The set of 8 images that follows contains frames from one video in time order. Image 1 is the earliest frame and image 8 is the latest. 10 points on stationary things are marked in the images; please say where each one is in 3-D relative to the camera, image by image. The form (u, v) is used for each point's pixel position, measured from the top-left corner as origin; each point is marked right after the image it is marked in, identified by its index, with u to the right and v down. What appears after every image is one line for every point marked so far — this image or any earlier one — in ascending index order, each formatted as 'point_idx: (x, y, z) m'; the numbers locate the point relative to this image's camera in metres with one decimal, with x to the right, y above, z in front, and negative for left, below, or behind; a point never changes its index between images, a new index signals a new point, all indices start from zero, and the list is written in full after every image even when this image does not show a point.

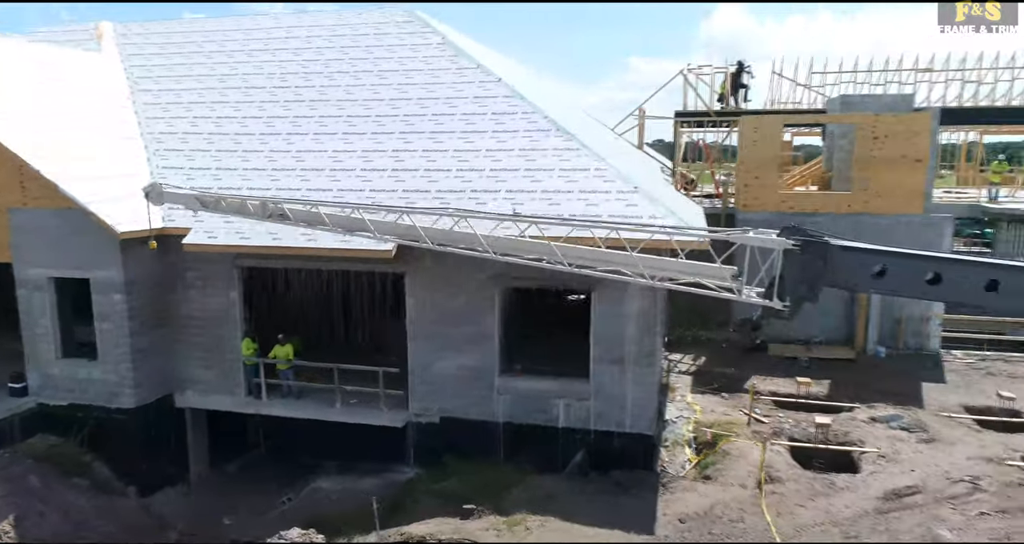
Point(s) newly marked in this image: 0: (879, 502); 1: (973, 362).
0: (+3.4, -2.1, +6.6) m
1: (+7.0, -1.3, +10.8) m
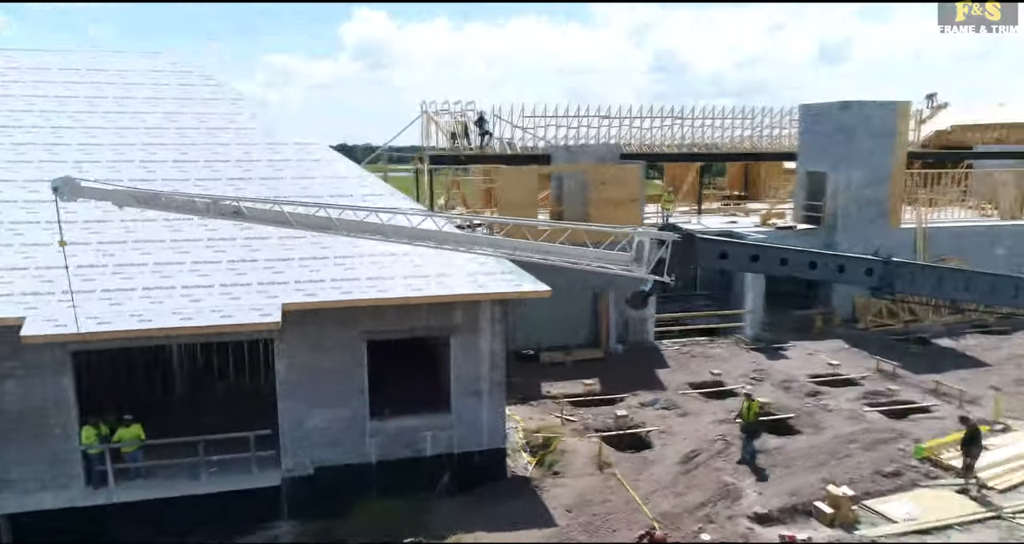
0: (+2.2, -2.5, +9.3) m
1: (+3.4, -1.5, +14.7) m
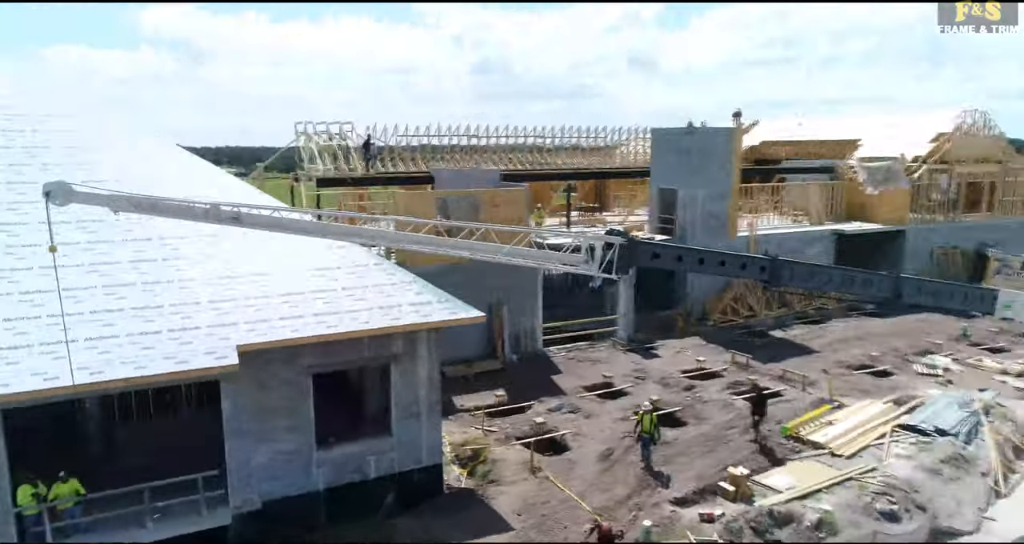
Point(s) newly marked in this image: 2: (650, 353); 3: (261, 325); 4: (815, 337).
0: (+1.3, -2.8, +10.6) m
1: (+1.2, -1.8, +16.1) m
2: (+3.1, -1.8, +16.3) m
3: (-3.0, -0.6, +8.7) m
4: (+7.6, -1.6, +17.9) m
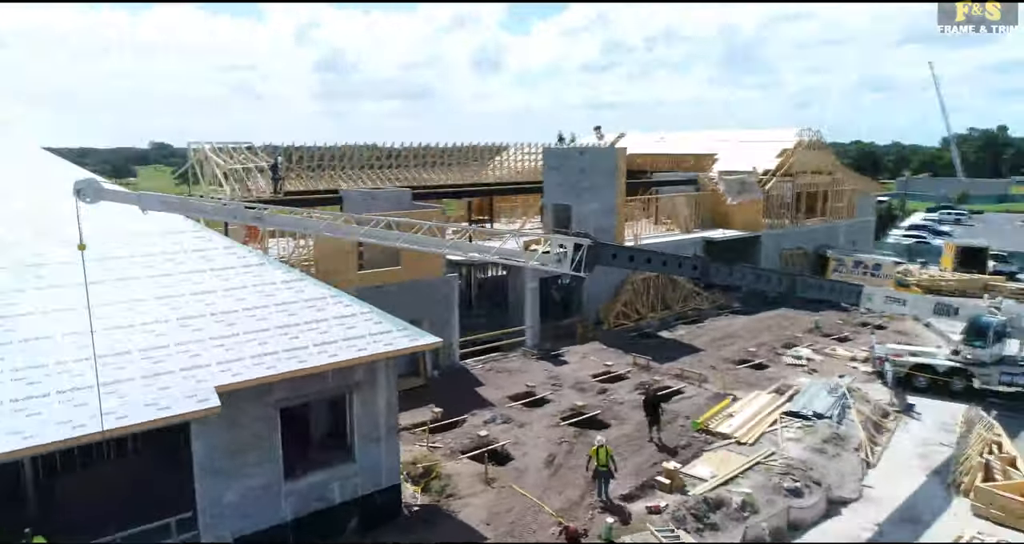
0: (+0.6, -3.2, +11.6) m
1: (-0.7, -2.2, +16.9) m
2: (+1.1, -2.1, +17.5) m
3: (-3.4, -1.1, +8.8) m
4: (+5.2, -1.8, +20.0) m
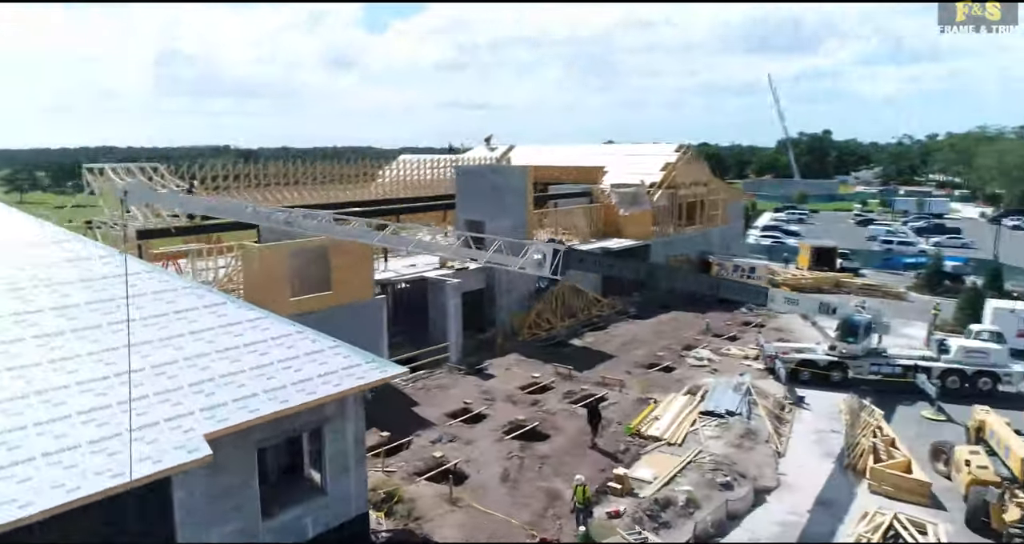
0: (-0.1, -3.6, +12.2) m
1: (-2.4, -2.7, +17.2) m
2: (-0.7, -2.6, +18.1) m
3: (-3.5, -1.7, +8.7) m
4: (+2.8, -2.1, +21.3) m
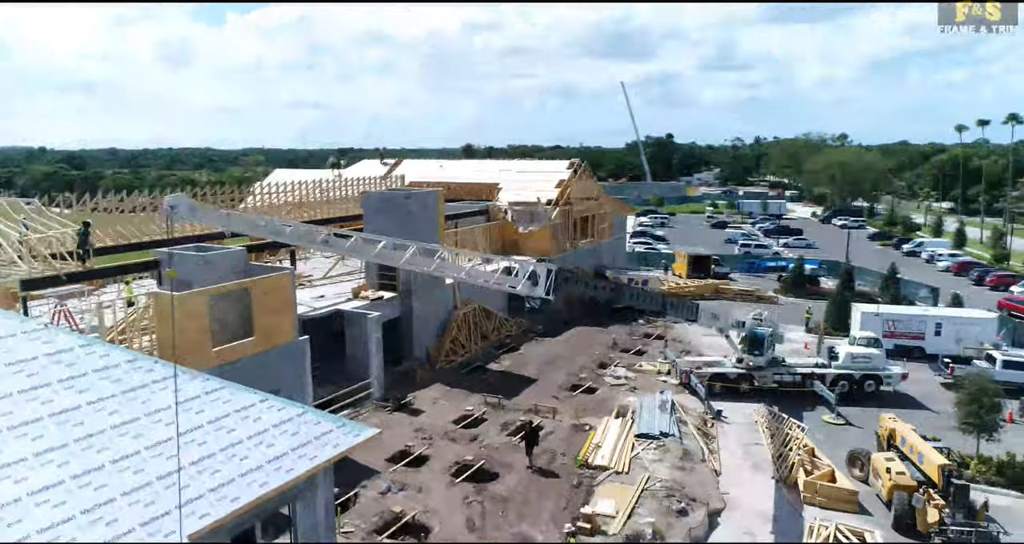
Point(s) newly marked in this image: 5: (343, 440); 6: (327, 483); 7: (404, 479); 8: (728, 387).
0: (-0.6, -4.3, +11.9) m
1: (-3.9, -3.5, +16.4) m
2: (-2.4, -3.4, +17.6) m
3: (-3.4, -2.5, +7.8) m
4: (+0.4, -2.7, +21.4) m
5: (-2.3, -2.3, +9.6) m
6: (-2.6, -3.0, +10.1) m
7: (-2.1, -4.0, +13.9) m
8: (+5.8, -3.1, +19.4) m
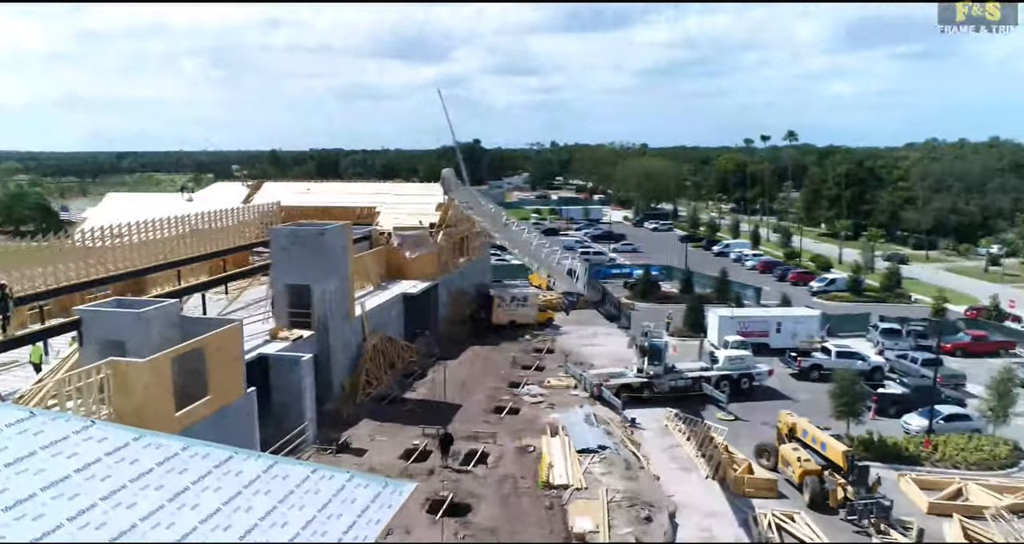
0: (-0.5, -5.2, +12.6) m
1: (-4.9, -4.5, +16.0) m
2: (-3.8, -4.3, +17.6) m
3: (-2.2, -3.5, +7.9) m
4: (-2.2, -3.6, +22.0) m
5: (-1.6, -3.2, +9.9) m
6: (-2.0, -3.9, +10.3) m
7: (-2.5, -4.9, +14.1) m
8: (+3.6, -3.7, +21.5) m
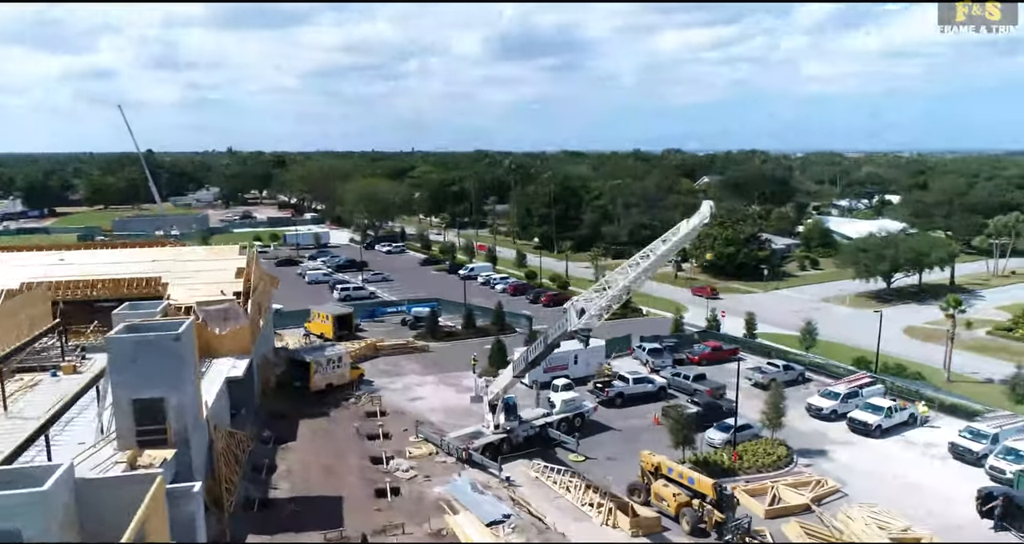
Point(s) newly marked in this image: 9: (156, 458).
0: (-0.5, -7.4, +13.1) m
1: (-5.9, -7.1, +14.4) m
2: (-5.6, -6.9, +16.2) m
3: (-0.1, -5.7, +8.1) m
4: (-6.1, -6.1, +20.9) m
5: (-0.4, -5.4, +10.2) m
6: (-0.9, -6.2, +10.4) m
7: (-2.9, -7.3, +13.7) m
8: (-0.6, -5.7, +22.9) m
9: (-8.5, -4.4, +17.1) m
